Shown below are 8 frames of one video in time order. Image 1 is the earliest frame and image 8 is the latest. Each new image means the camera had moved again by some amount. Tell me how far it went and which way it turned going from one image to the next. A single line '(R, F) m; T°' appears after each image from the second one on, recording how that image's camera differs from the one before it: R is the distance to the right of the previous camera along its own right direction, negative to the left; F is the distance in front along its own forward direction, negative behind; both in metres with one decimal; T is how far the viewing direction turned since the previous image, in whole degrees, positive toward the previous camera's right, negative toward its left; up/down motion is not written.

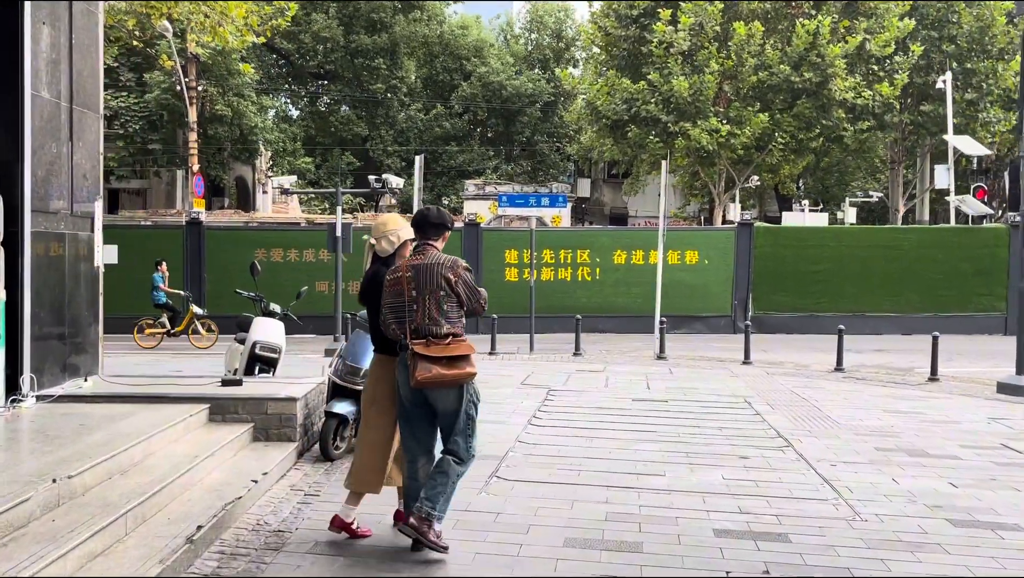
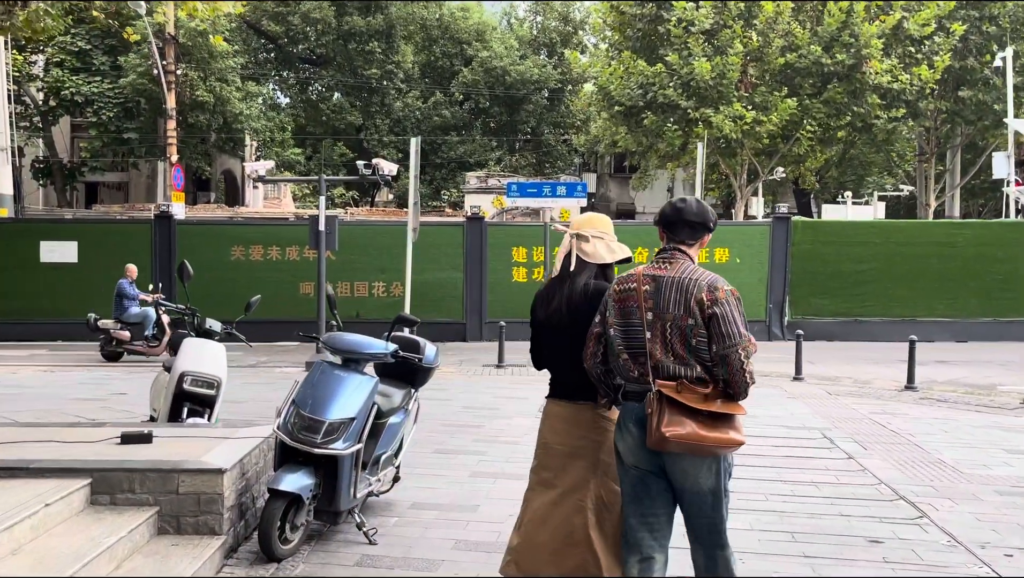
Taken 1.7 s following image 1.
(-0.2, +2.0) m; 0°
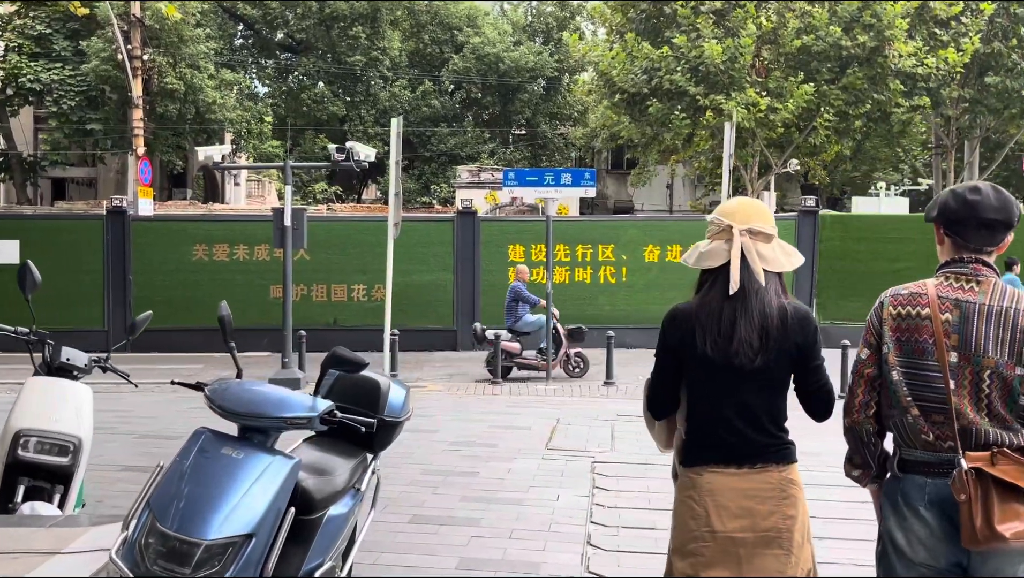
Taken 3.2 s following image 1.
(-0.1, +1.7) m; 0°
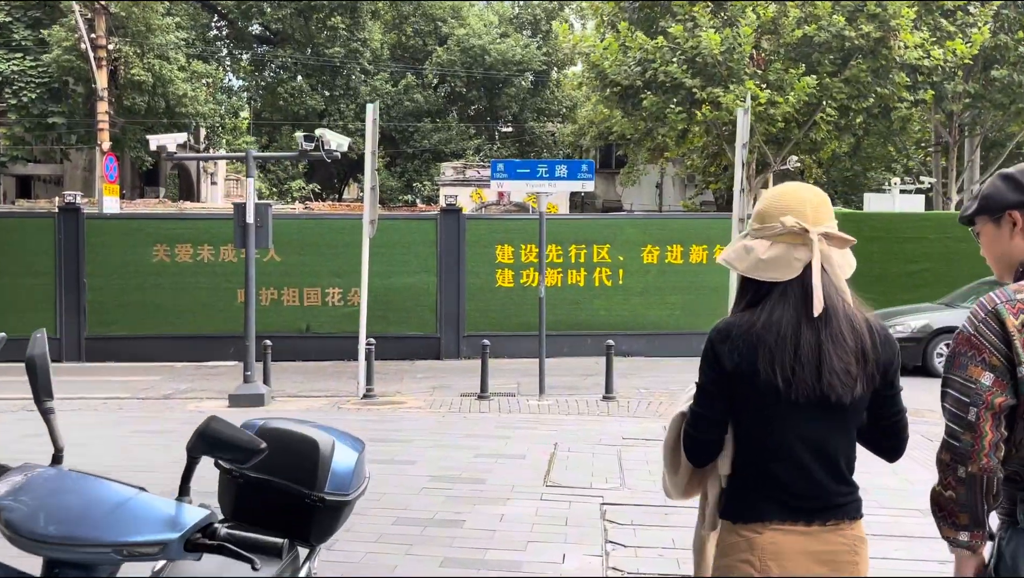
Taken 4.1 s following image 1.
(0.0, +1.1) m; +1°
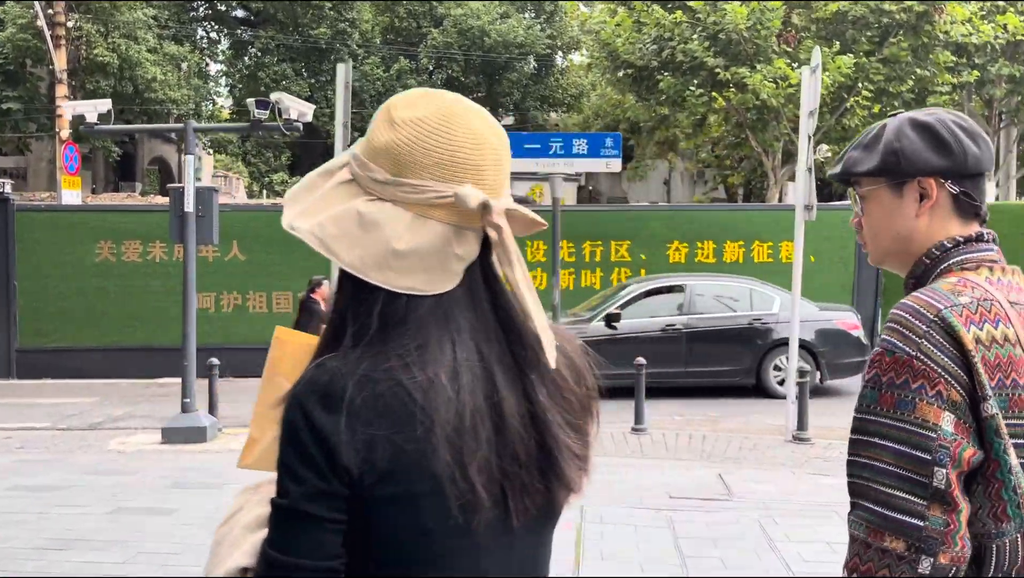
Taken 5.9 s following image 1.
(-0.1, +2.0) m; 0°
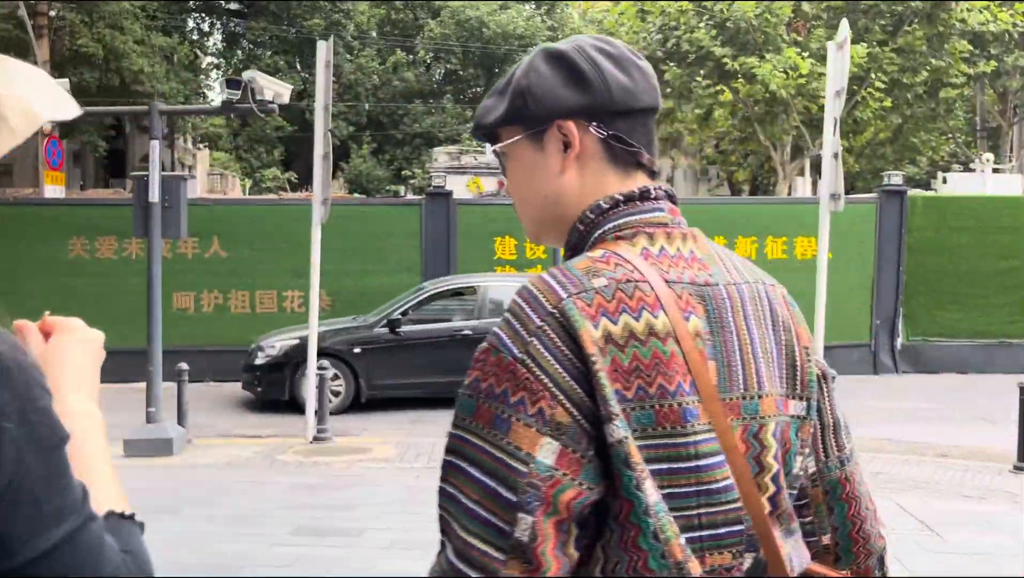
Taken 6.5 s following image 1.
(0.0, +0.7) m; 0°
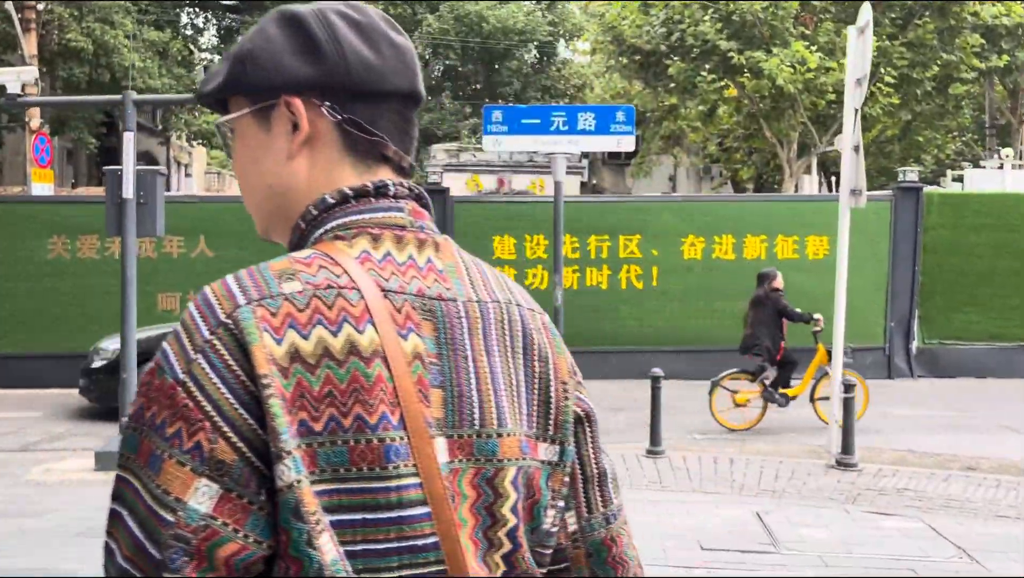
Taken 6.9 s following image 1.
(0.0, +0.5) m; 0°
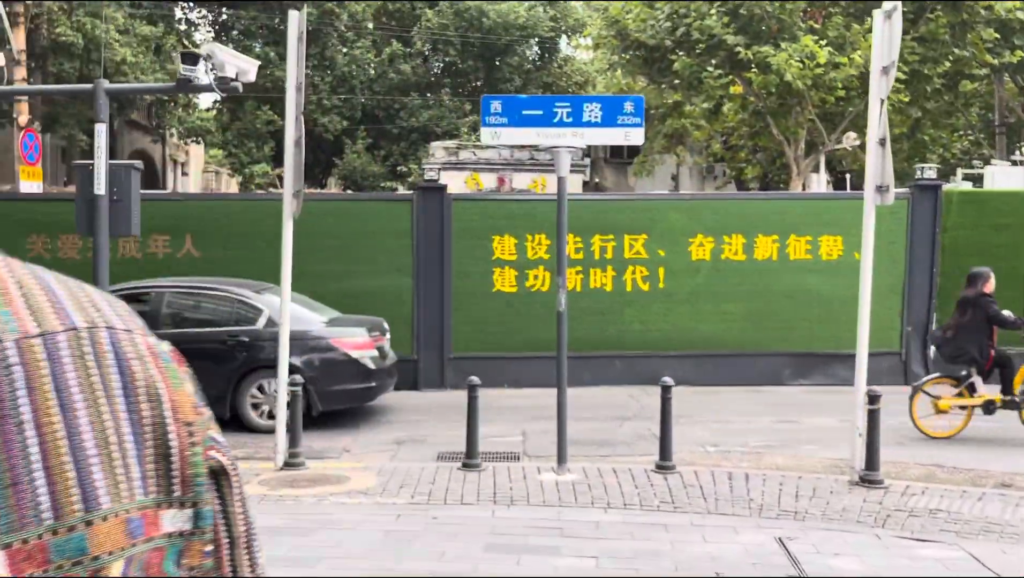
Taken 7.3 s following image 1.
(0.0, +0.5) m; 0°
